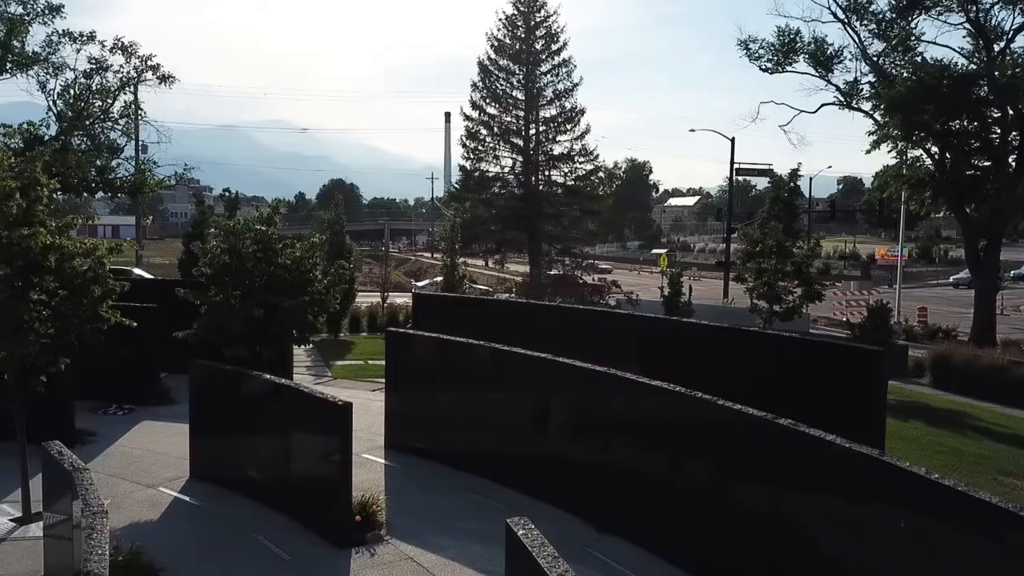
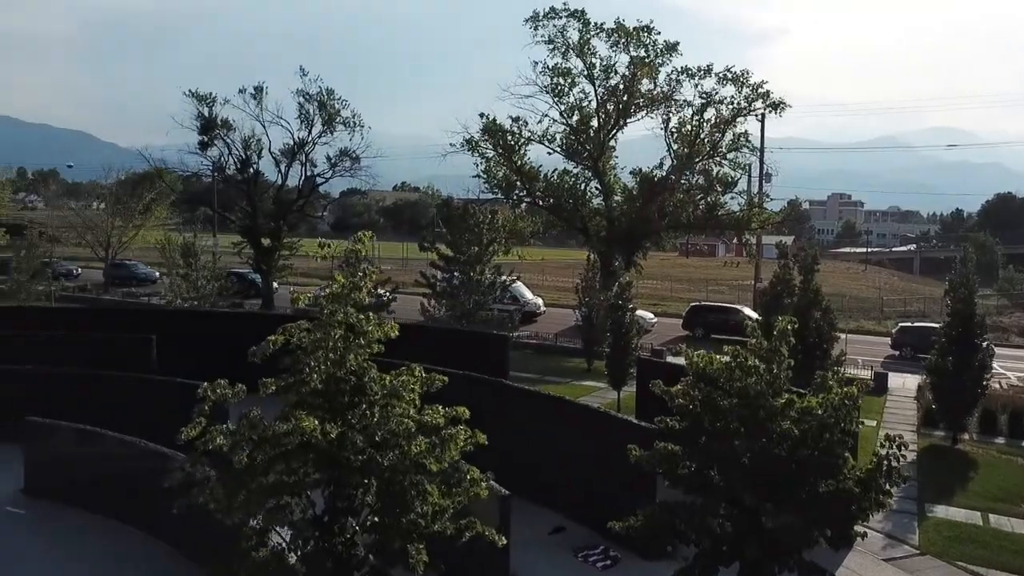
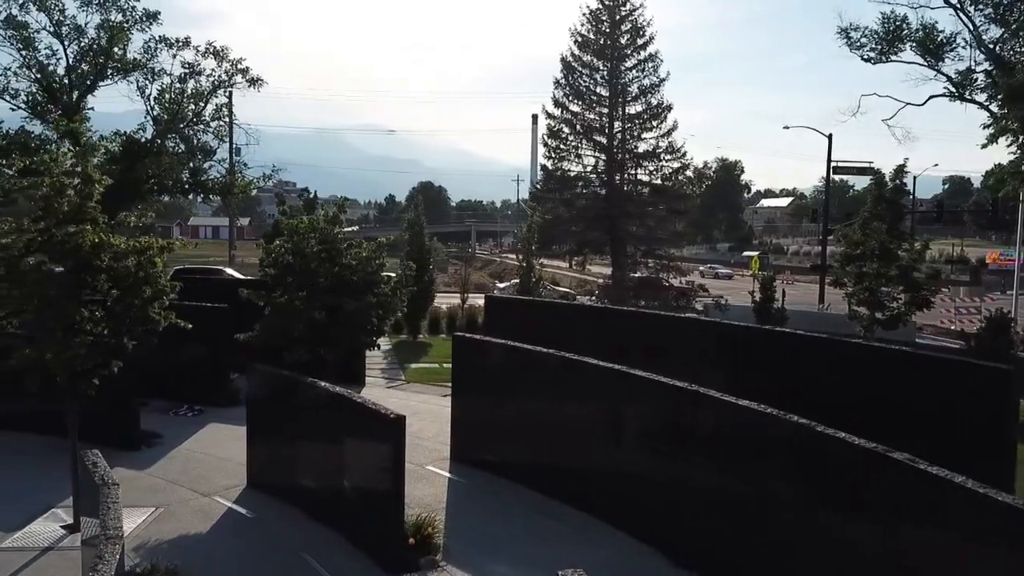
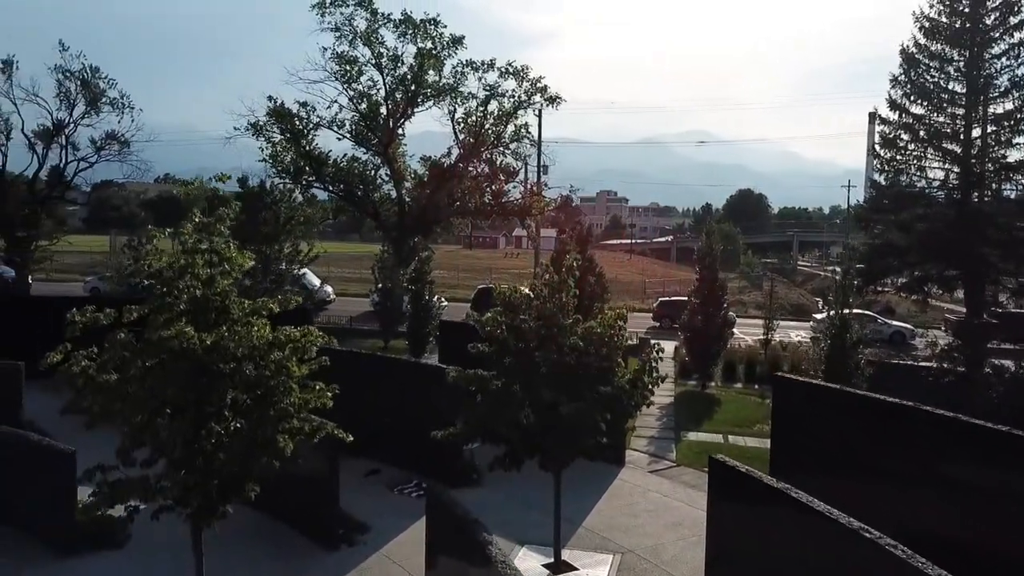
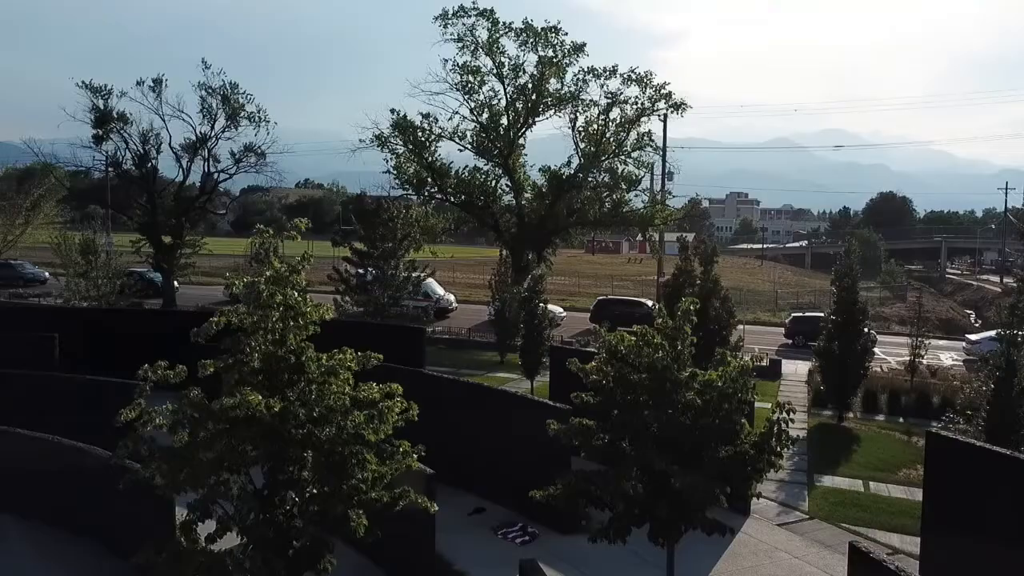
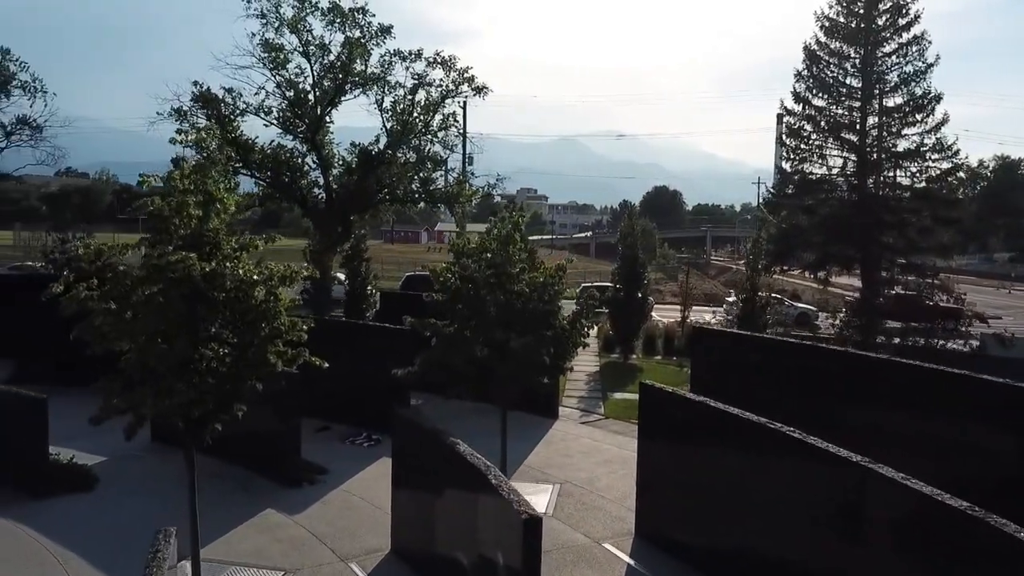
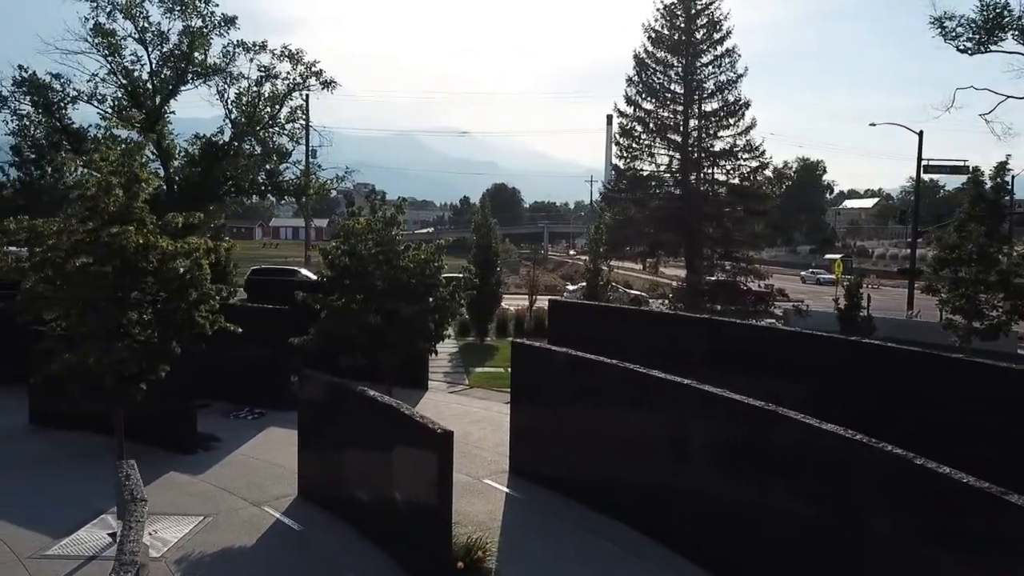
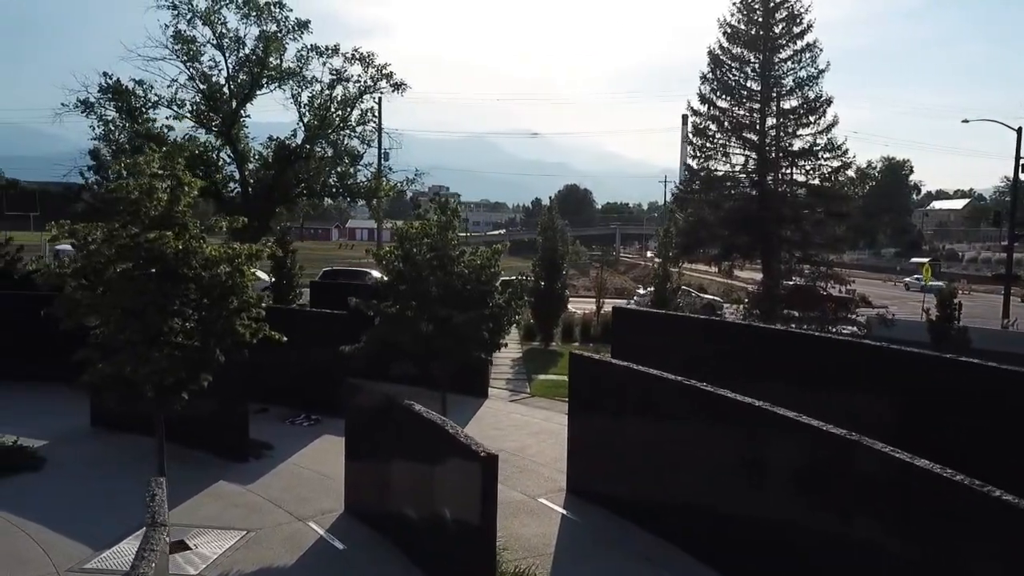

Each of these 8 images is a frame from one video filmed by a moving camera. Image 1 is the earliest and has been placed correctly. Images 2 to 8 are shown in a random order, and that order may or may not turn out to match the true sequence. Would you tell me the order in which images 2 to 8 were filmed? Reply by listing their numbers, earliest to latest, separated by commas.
3, 7, 8, 6, 4, 5, 2
